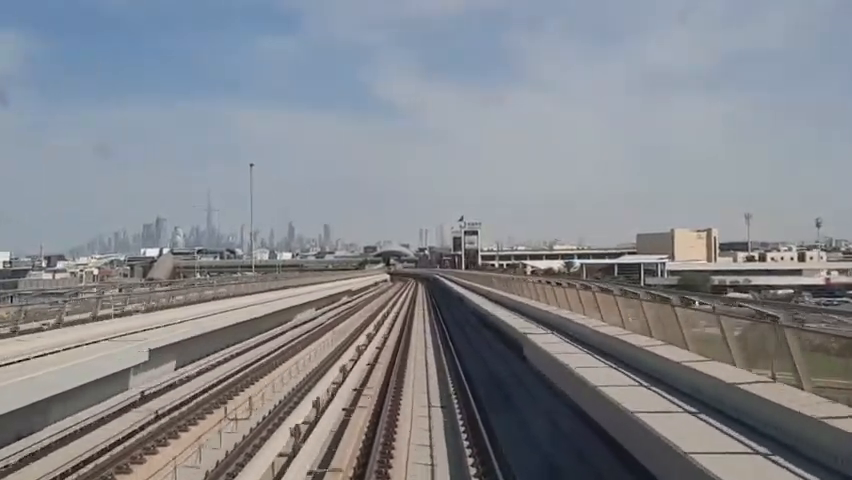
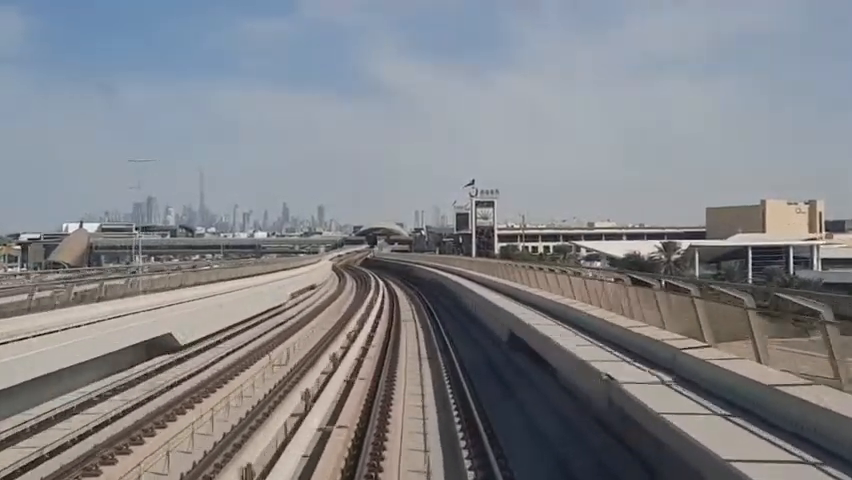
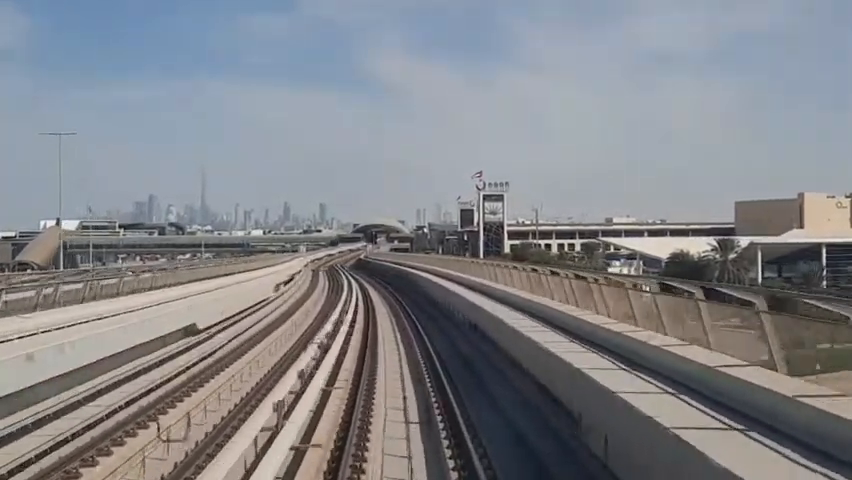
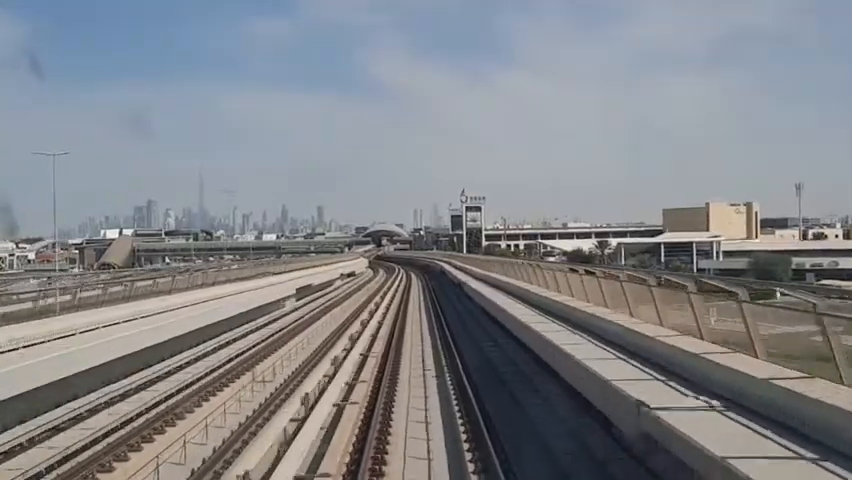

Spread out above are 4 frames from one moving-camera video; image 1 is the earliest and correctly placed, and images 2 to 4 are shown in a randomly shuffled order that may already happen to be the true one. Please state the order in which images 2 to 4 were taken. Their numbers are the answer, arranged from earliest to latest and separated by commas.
4, 2, 3
